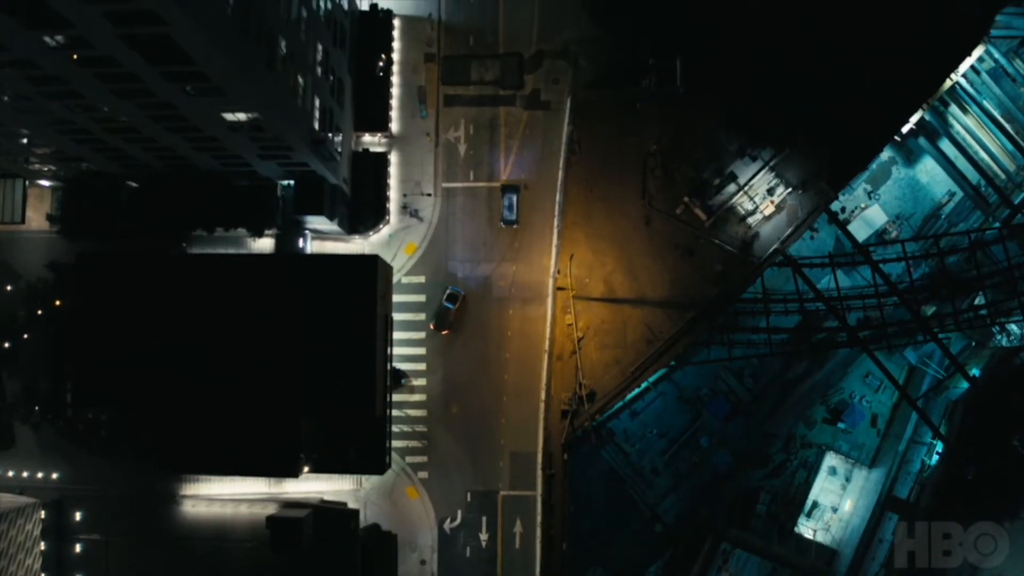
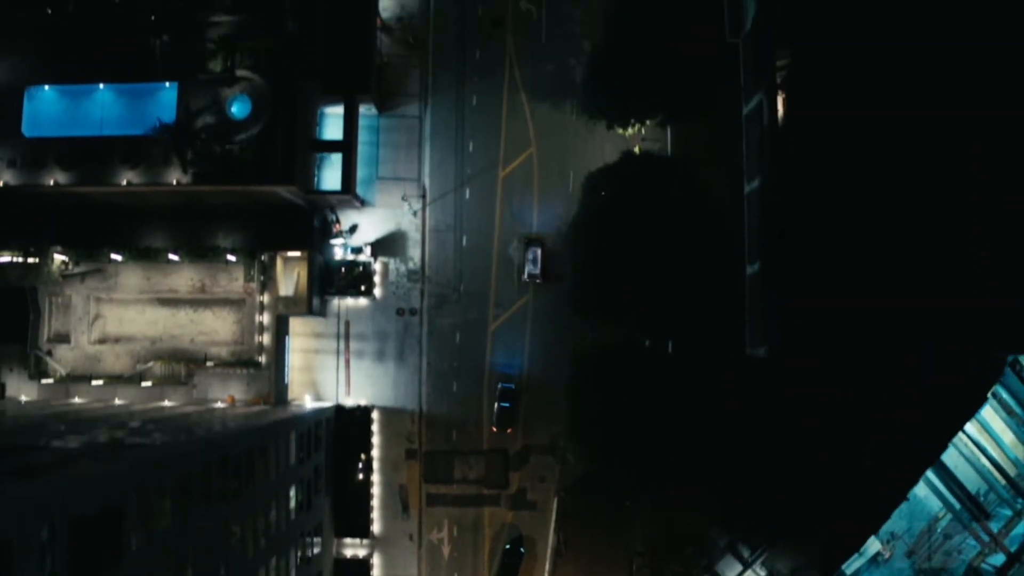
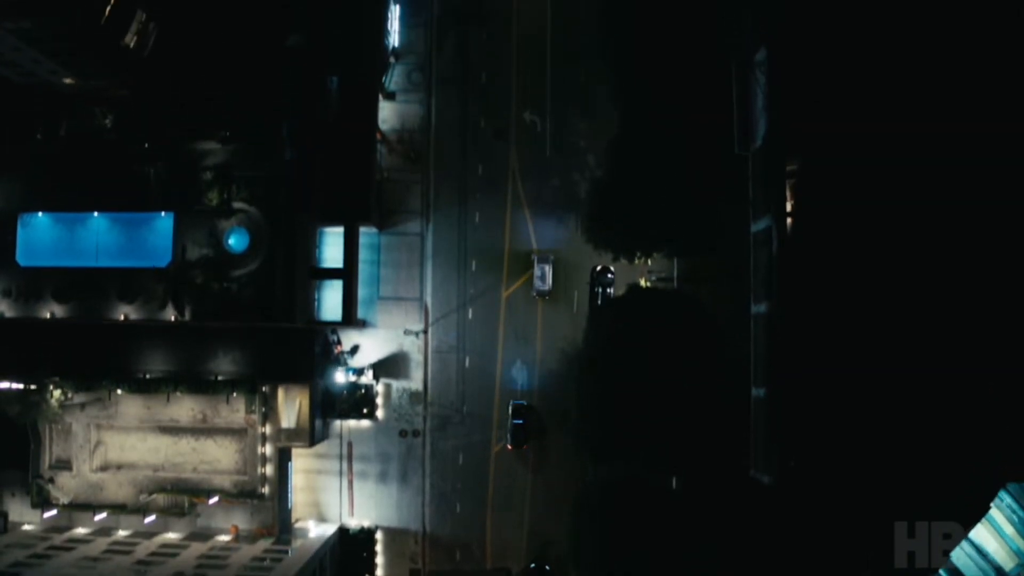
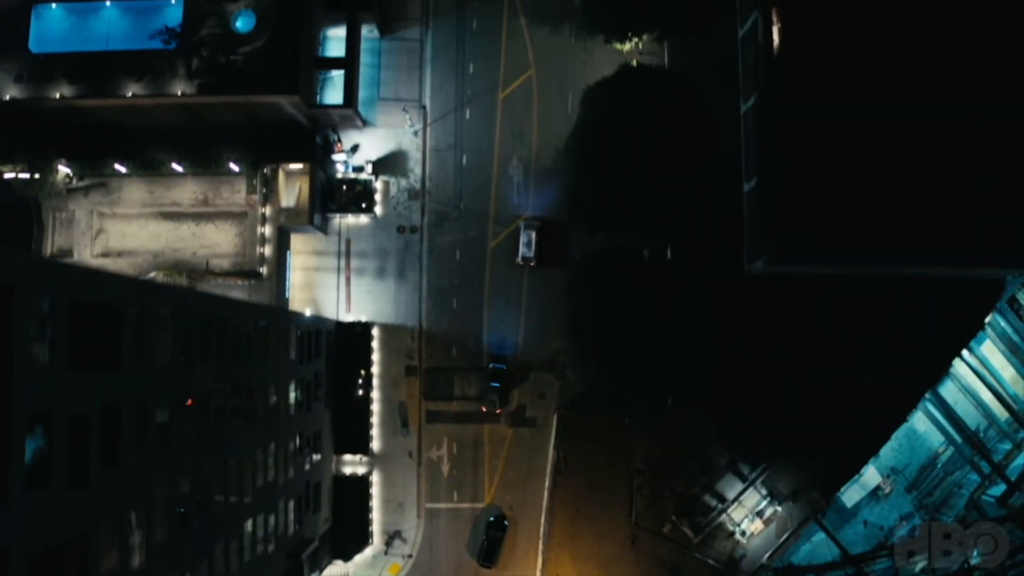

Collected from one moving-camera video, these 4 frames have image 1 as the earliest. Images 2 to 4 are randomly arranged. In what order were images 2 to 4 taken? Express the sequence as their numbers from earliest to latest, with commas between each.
4, 2, 3
